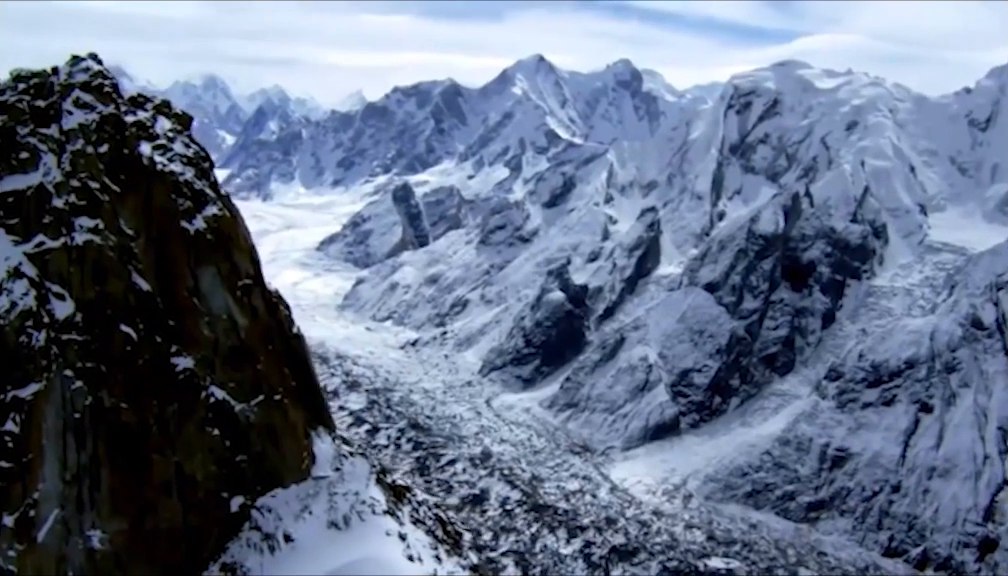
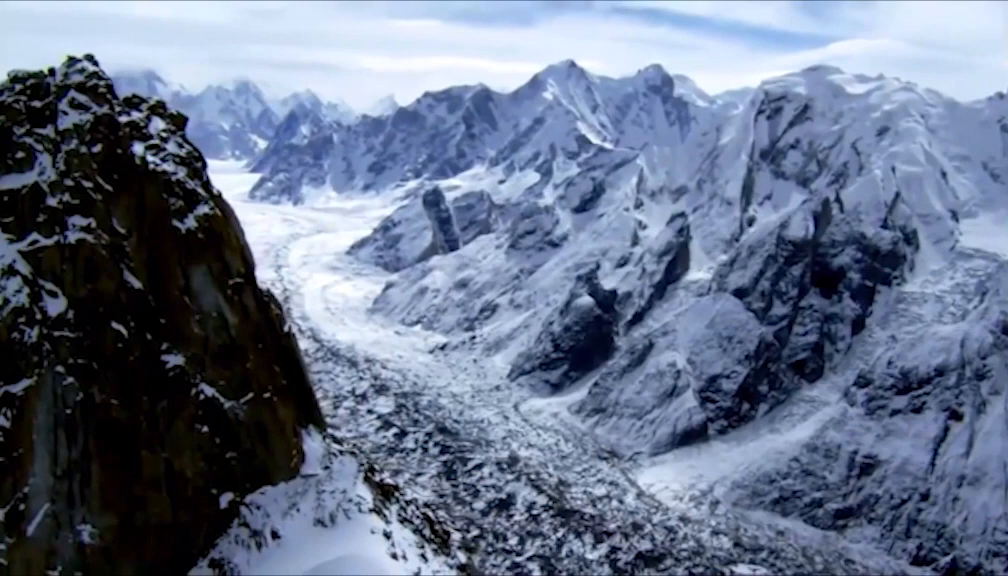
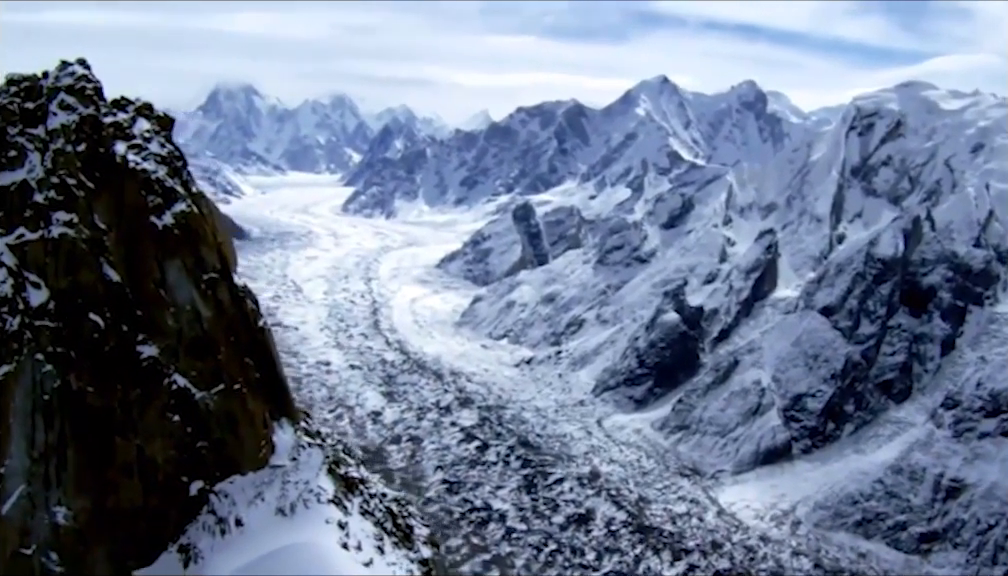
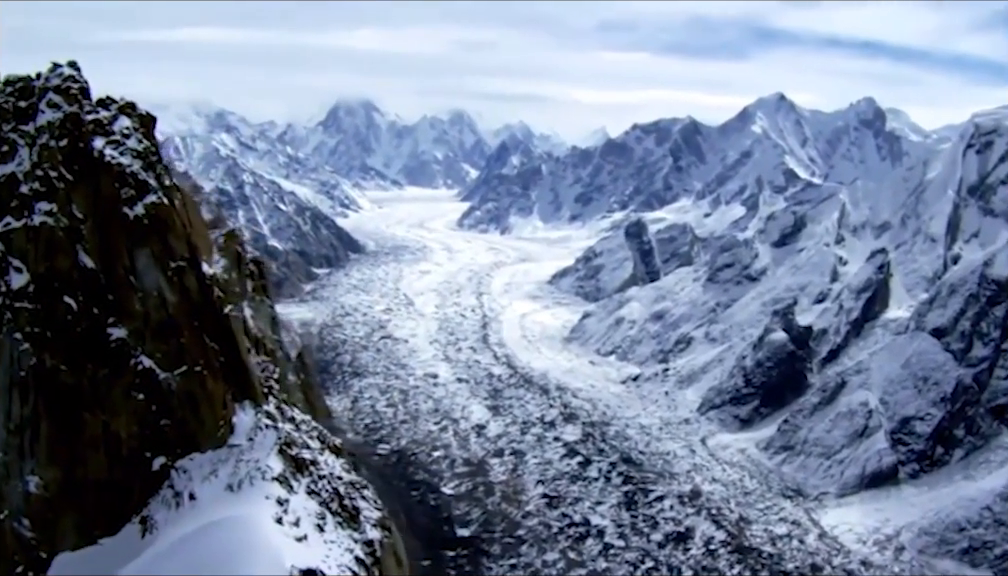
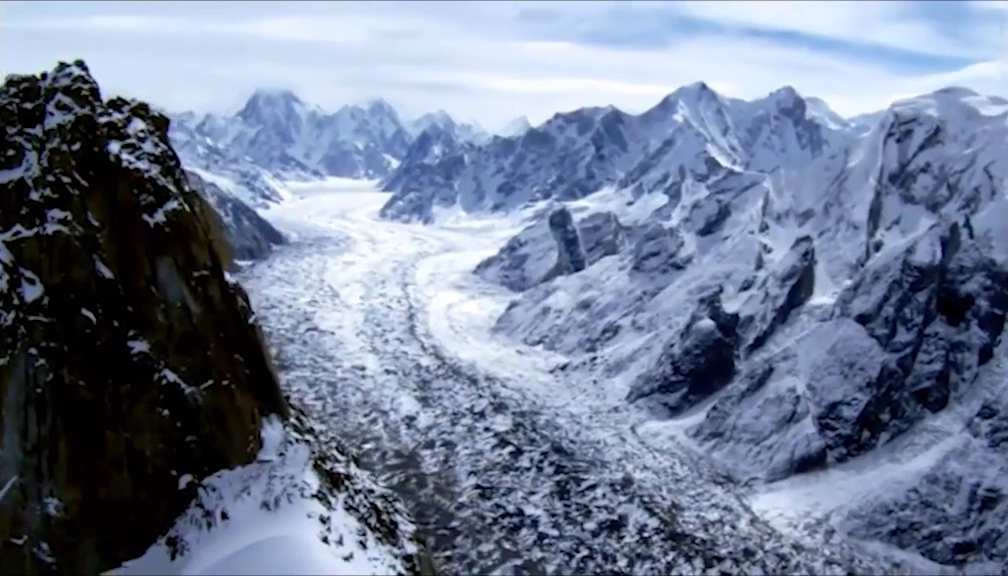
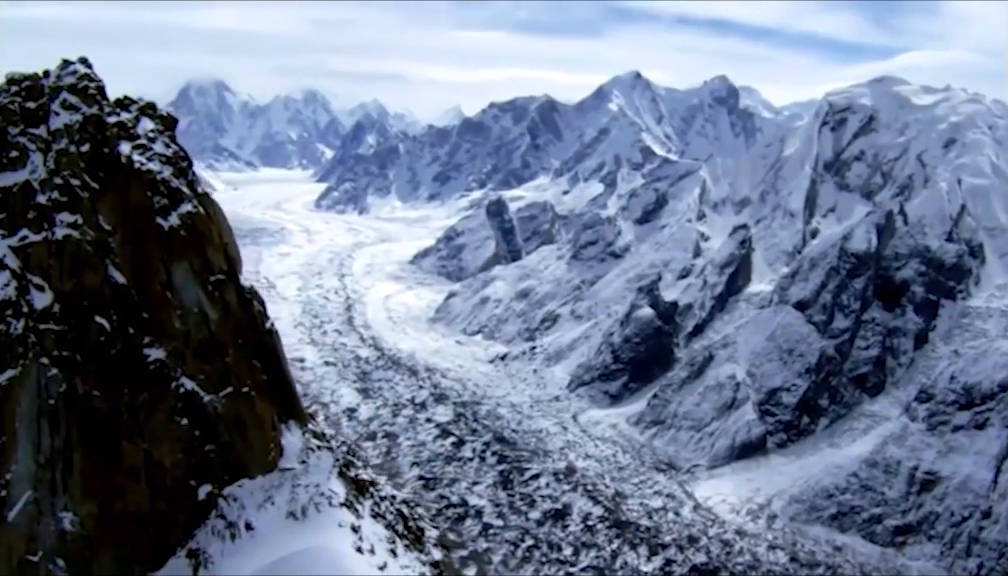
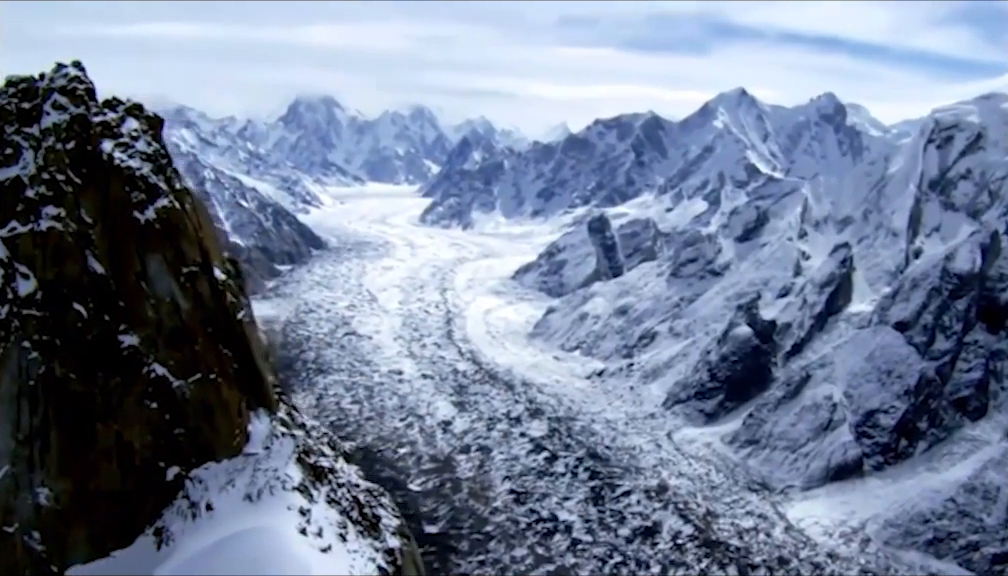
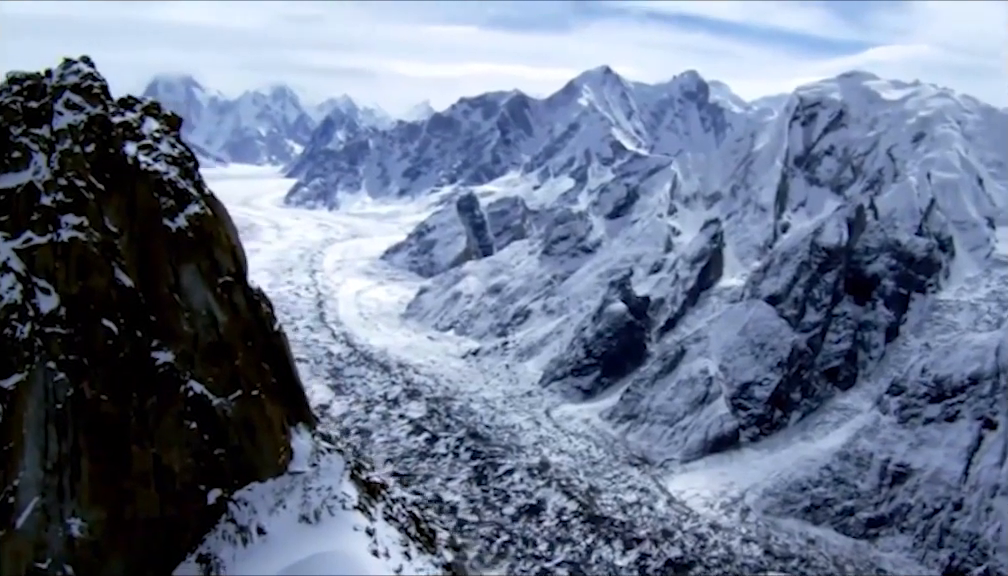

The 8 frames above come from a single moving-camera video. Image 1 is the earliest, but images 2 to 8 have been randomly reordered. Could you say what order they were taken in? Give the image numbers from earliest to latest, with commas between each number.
2, 8, 6, 3, 5, 7, 4
